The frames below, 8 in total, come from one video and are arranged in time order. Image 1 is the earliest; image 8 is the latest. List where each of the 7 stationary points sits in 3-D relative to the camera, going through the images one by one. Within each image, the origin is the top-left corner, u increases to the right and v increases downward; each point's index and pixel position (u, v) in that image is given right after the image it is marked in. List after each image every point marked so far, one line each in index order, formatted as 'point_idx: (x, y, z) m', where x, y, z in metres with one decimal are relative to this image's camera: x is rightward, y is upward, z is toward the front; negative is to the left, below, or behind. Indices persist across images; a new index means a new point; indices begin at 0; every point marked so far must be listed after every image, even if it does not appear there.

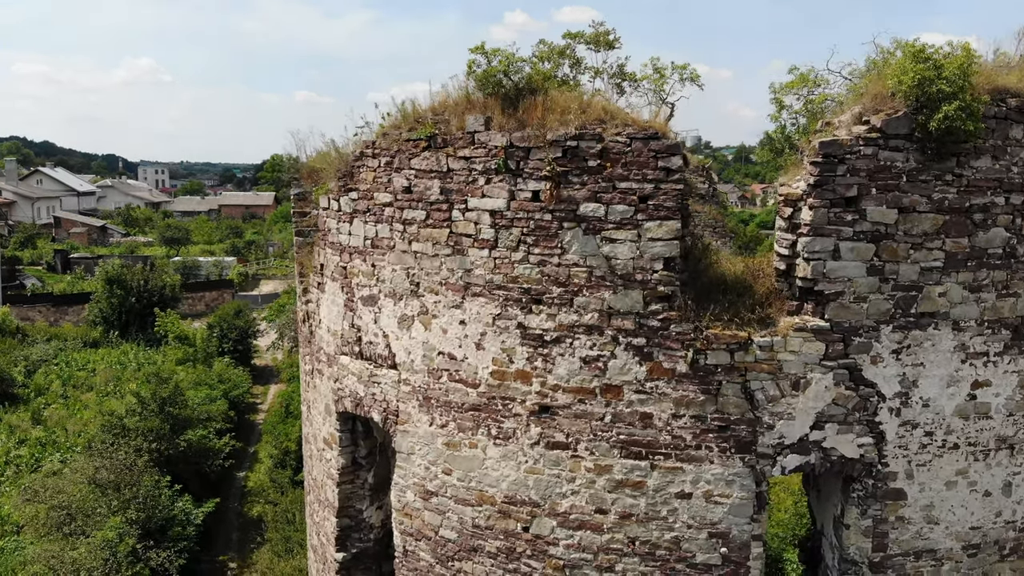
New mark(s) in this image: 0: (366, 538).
0: (-2.0, -3.5, +6.2) m
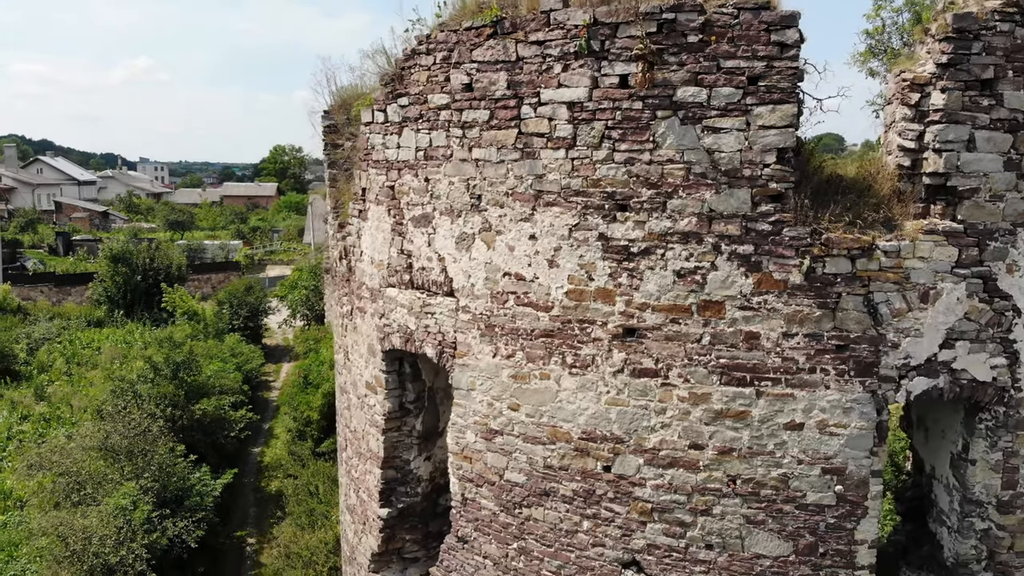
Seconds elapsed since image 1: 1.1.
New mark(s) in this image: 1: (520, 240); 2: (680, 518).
0: (-1.3, -2.6, +5.6) m
1: (+0.1, +0.5, +4.4) m
2: (+1.6, -2.2, +4.2) m
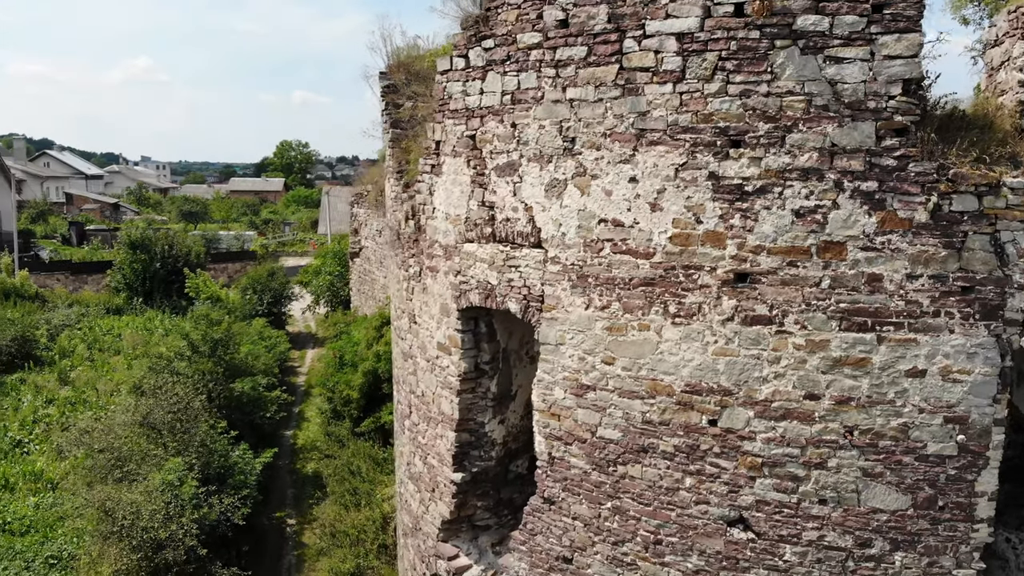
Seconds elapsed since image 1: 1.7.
0: (-0.3, -2.1, +5.4) m
1: (+1.0, +1.0, +4.2) m
2: (+2.5, -1.7, +4.0) m
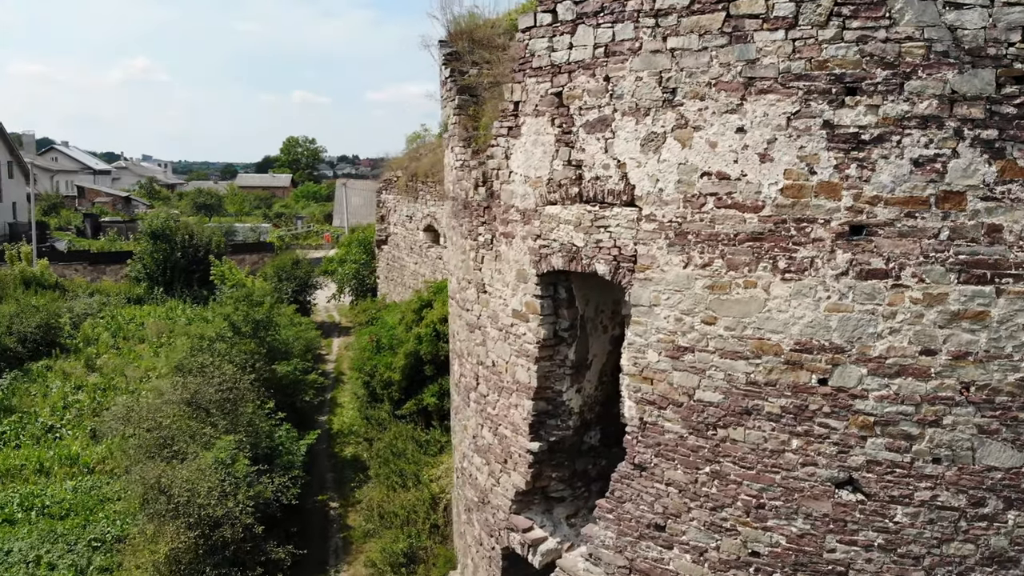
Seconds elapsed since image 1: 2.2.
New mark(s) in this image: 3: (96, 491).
0: (+0.6, -1.6, +5.3) m
1: (+1.9, +1.4, +4.1) m
2: (+3.5, -1.3, +3.9) m
3: (-8.0, -3.9, +8.5) m
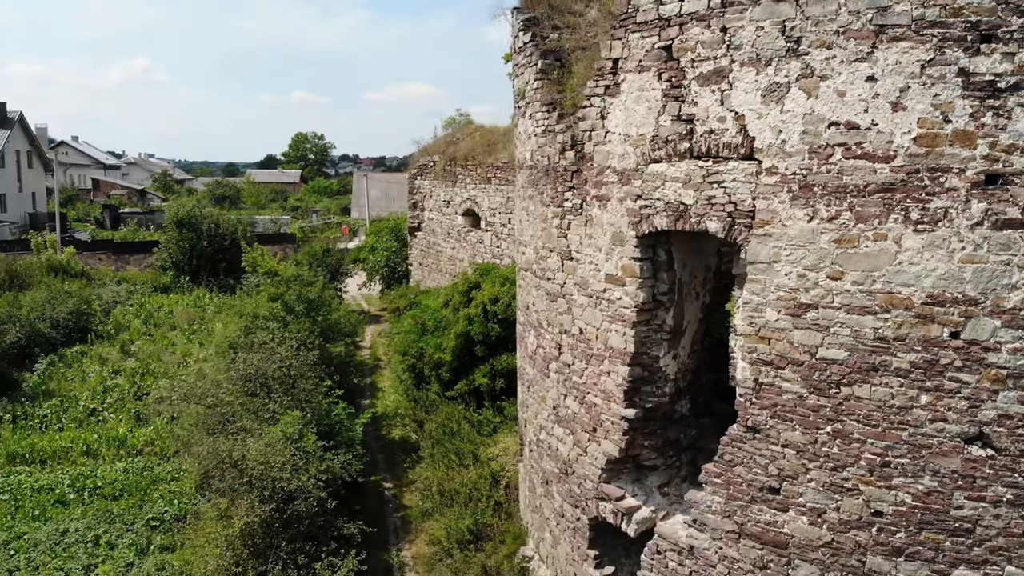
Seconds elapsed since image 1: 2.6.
0: (+1.7, -1.2, +5.2) m
1: (+3.1, +1.8, +4.0) m
2: (+4.6, -0.8, +3.9) m
3: (-6.9, -3.5, +8.4) m
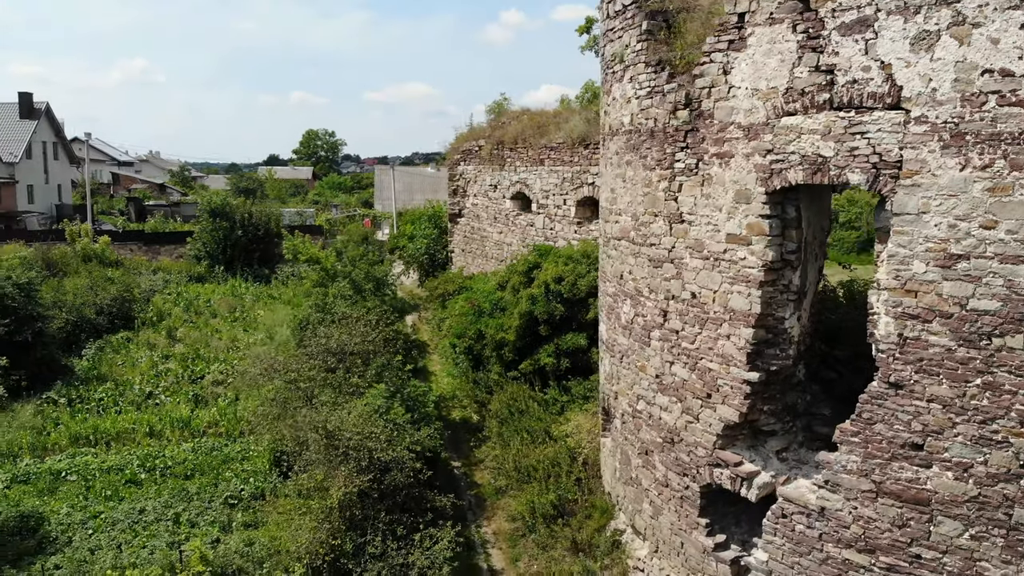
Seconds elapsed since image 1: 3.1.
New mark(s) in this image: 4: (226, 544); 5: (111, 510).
0: (+3.1, -0.8, +5.1) m
1: (+4.4, +2.3, +3.9) m
2: (+5.9, -0.4, +3.8) m
3: (-5.5, -3.1, +8.3) m
4: (-4.2, -3.7, +6.5) m
5: (-6.5, -3.6, +7.2) m
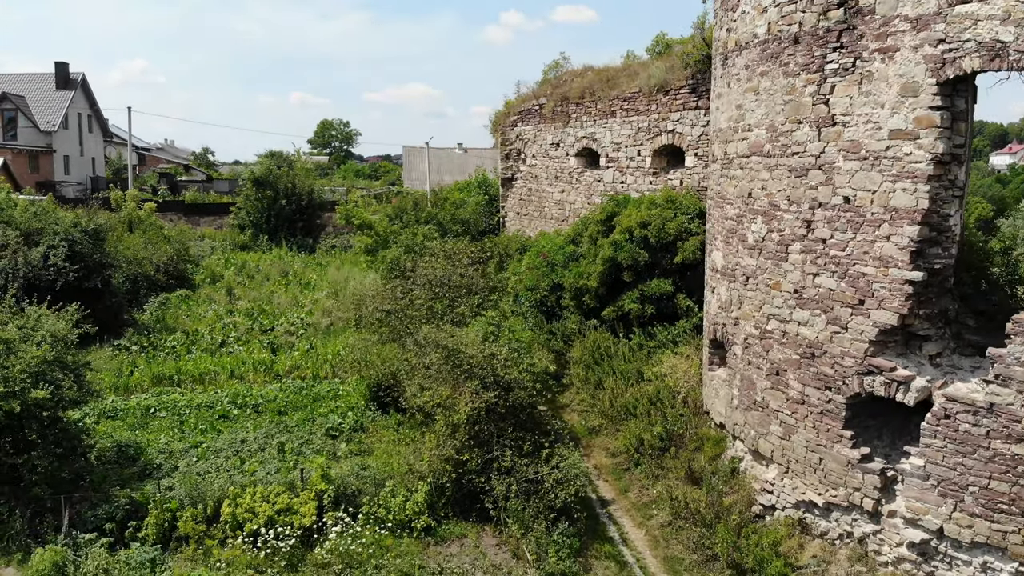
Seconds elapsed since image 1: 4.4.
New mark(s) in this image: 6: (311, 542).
0: (+4.8, +0.4, +5.0) m
1: (+6.2, +3.4, +3.9) m
2: (+7.7, +0.8, +3.7) m
3: (-3.8, -1.9, +8.1) m
4: (-2.4, -2.6, +6.4) m
5: (-4.7, -2.4, +7.0) m
6: (-2.5, -3.2, +5.6) m
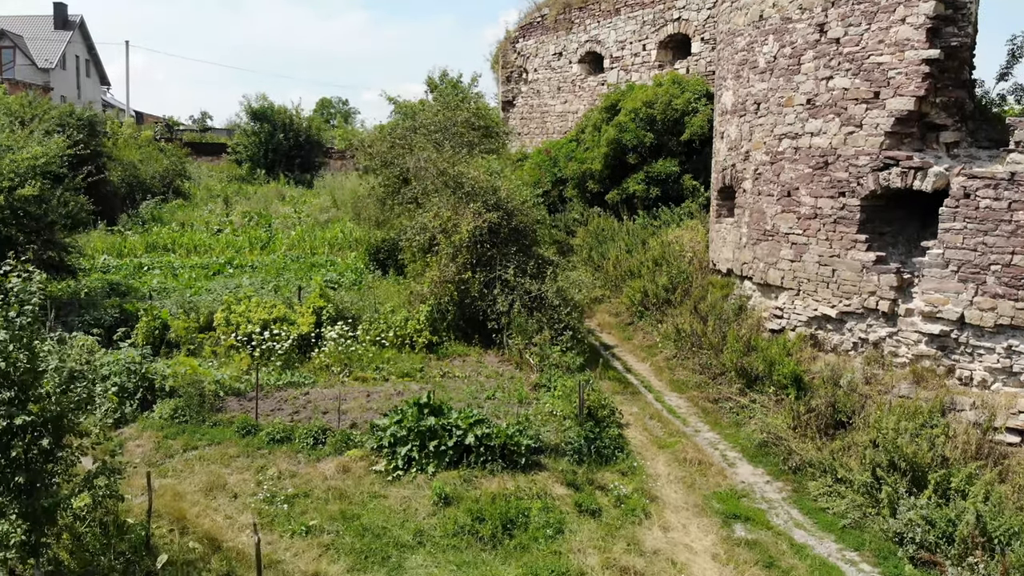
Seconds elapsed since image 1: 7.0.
0: (+4.9, +2.8, +4.9) m
1: (+6.3, +5.8, +3.8) m
2: (+7.8, +3.2, +3.6) m
3: (-3.7, +0.5, +8.0) m
4: (-2.4, -0.1, +6.2) m
5: (-4.7, 0.0, +6.8) m
6: (-2.5, -0.8, +5.4) m
